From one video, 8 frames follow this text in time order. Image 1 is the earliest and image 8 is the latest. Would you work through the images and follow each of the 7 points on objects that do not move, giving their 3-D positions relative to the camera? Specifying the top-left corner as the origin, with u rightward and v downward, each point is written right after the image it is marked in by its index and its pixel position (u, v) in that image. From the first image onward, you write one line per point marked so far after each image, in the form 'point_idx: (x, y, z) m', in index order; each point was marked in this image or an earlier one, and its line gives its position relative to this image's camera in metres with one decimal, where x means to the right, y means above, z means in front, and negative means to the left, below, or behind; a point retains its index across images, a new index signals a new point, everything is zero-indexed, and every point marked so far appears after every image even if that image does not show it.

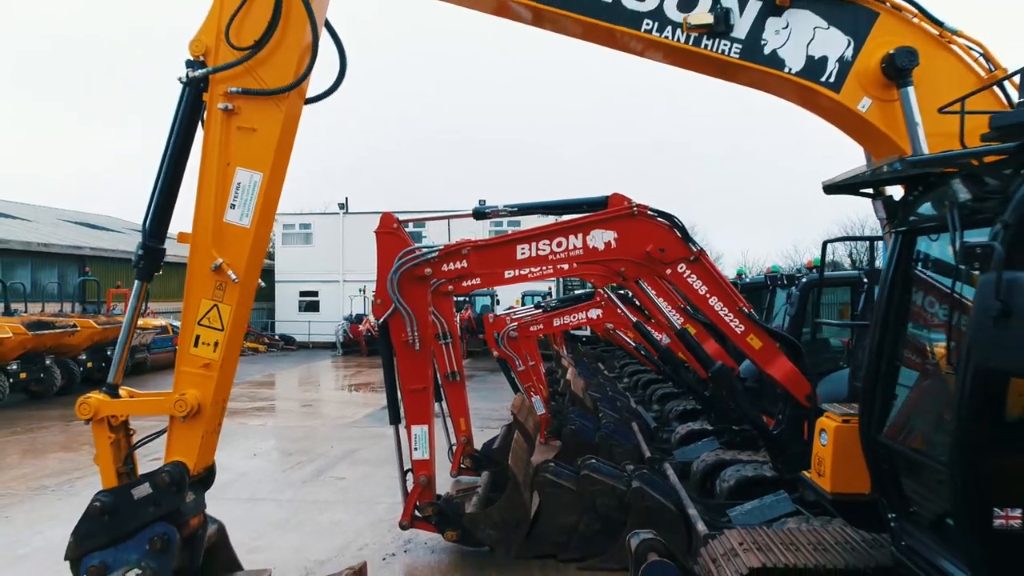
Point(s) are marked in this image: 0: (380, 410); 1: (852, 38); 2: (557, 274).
0: (-1.7, -1.5, +12.4) m
1: (+1.0, +0.7, +2.9) m
2: (+0.2, +0.1, +5.1) m
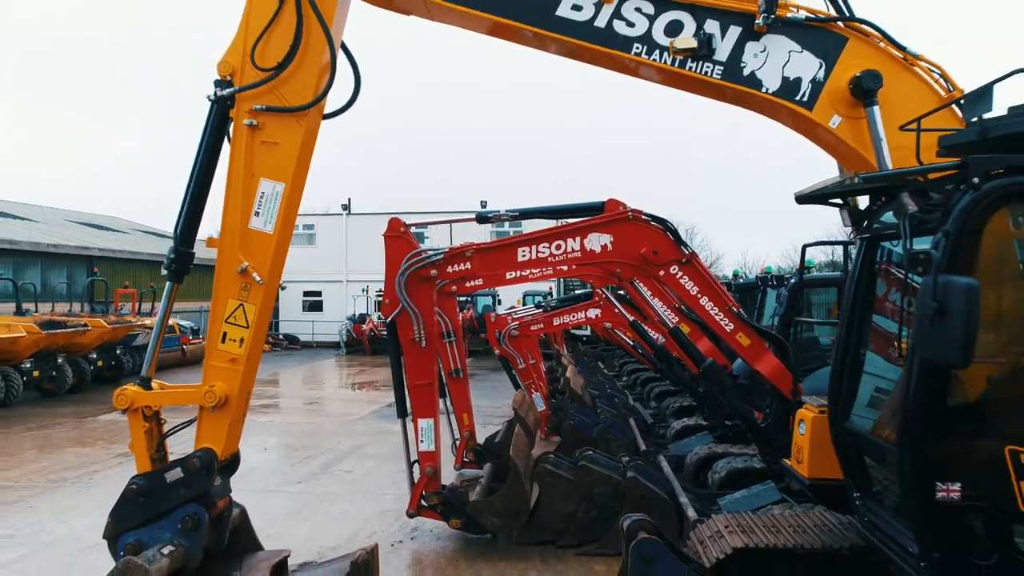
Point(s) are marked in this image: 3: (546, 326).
0: (-1.7, -1.5, +12.7) m
1: (+1.0, +0.7, +3.2) m
2: (+0.3, +0.1, +5.4) m
3: (+0.3, -0.3, +7.5) m
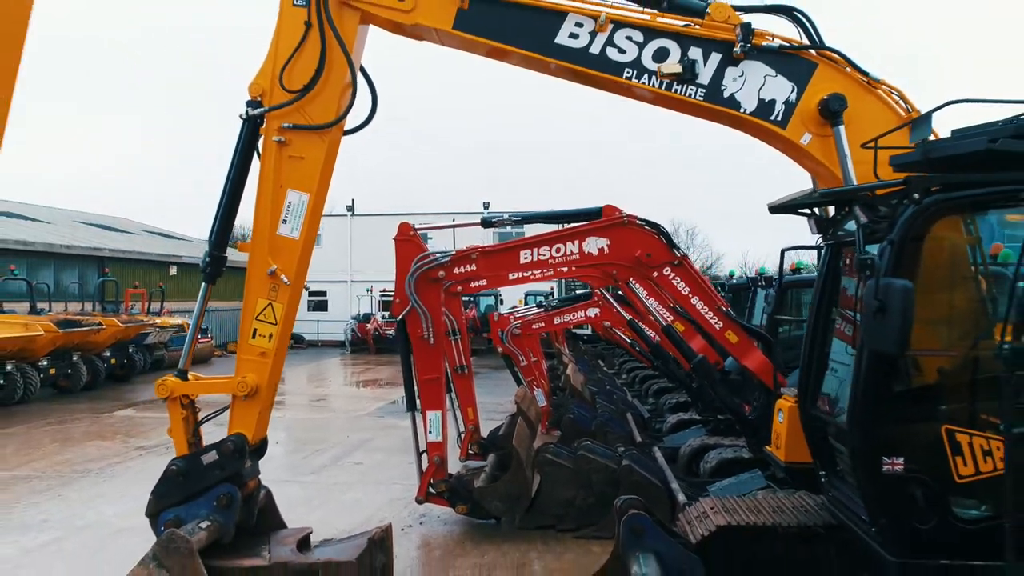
0: (-1.6, -1.6, +13.0) m
1: (+1.0, +0.7, +3.5) m
2: (+0.3, +0.1, +5.7) m
3: (+0.3, -0.3, +7.8) m
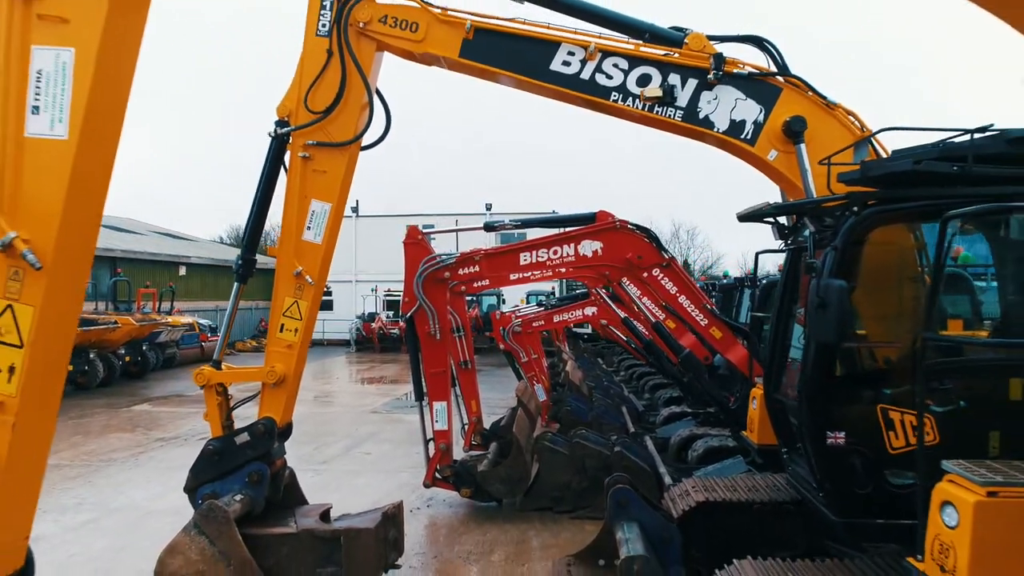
0: (-1.6, -1.5, +13.5) m
1: (+1.0, +0.7, +3.9) m
2: (+0.3, +0.1, +6.1) m
3: (+0.3, -0.3, +8.3) m
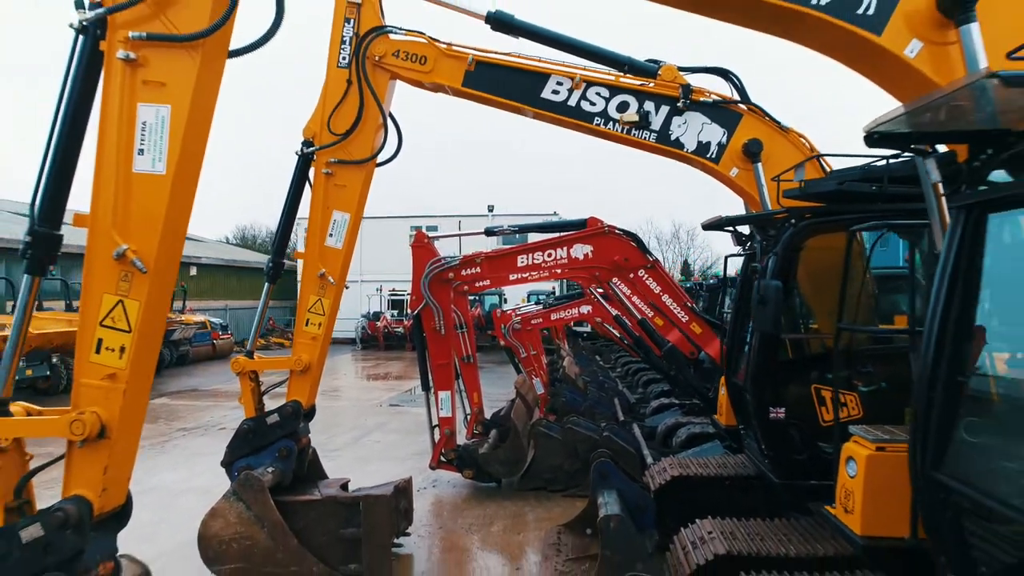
0: (-1.6, -1.5, +14.1) m
1: (+1.0, +0.7, +4.5) m
2: (+0.3, +0.1, +6.7) m
3: (+0.3, -0.3, +8.9) m
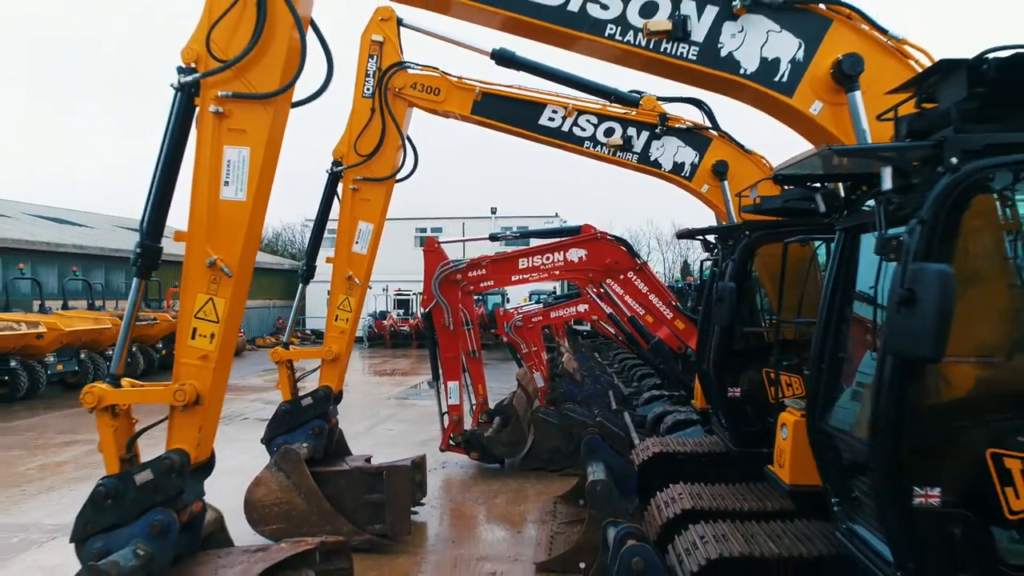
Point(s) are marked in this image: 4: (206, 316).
0: (-1.6, -1.5, +14.8) m
1: (+1.0, +0.7, +5.3) m
2: (+0.3, +0.1, +7.5) m
3: (+0.3, -0.3, +9.6) m
4: (-1.0, -0.1, +3.3) m
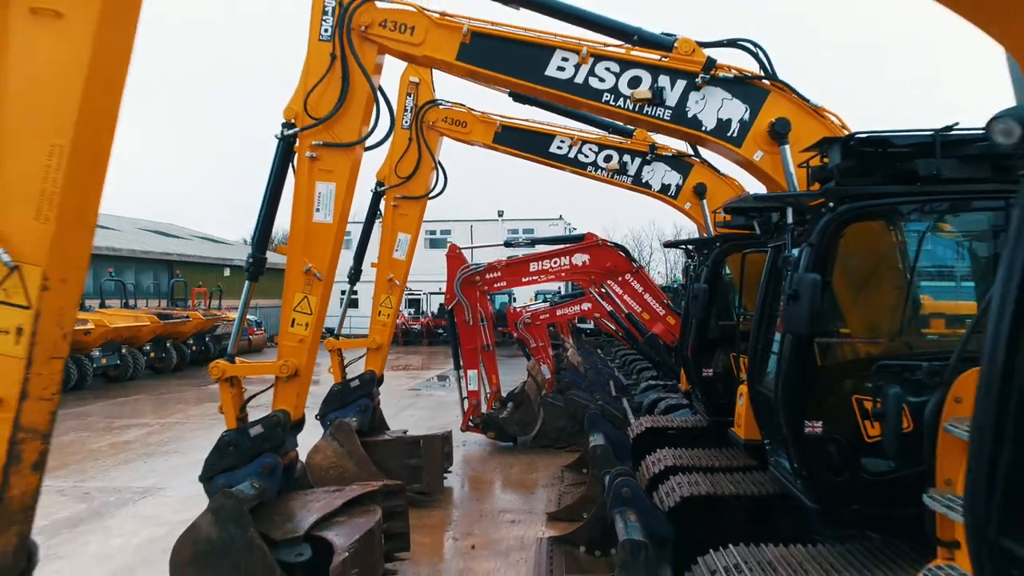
0: (-1.4, -1.5, +15.9) m
1: (+1.1, +0.7, +6.3) m
2: (+0.4, +0.1, +8.5) m
3: (+0.4, -0.3, +10.7) m
4: (-0.9, -0.1, +4.3) m
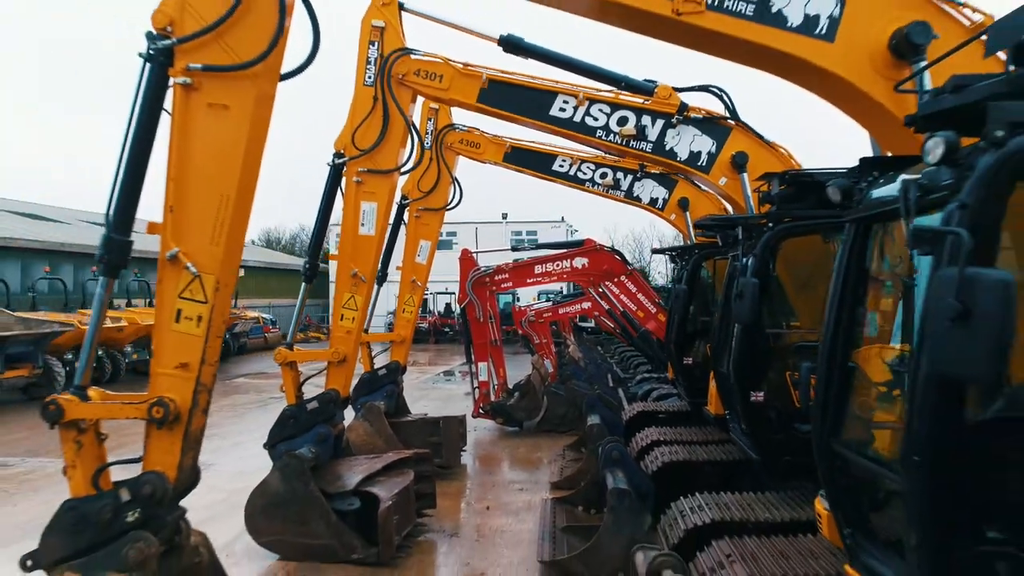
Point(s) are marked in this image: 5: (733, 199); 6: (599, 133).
0: (-1.4, -1.5, +16.8) m
1: (+1.2, +0.7, +7.3) m
2: (+0.4, +0.1, +9.5) m
3: (+0.5, -0.3, +11.6) m
4: (-0.9, -0.1, +5.3) m
5: (+1.2, +0.5, +5.4) m
6: (+0.5, +0.9, +5.7) m
